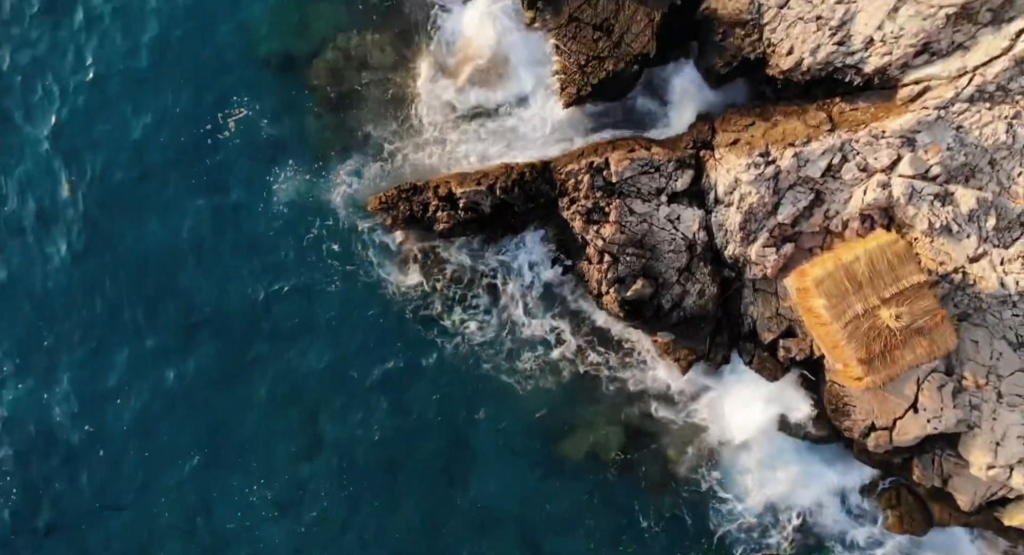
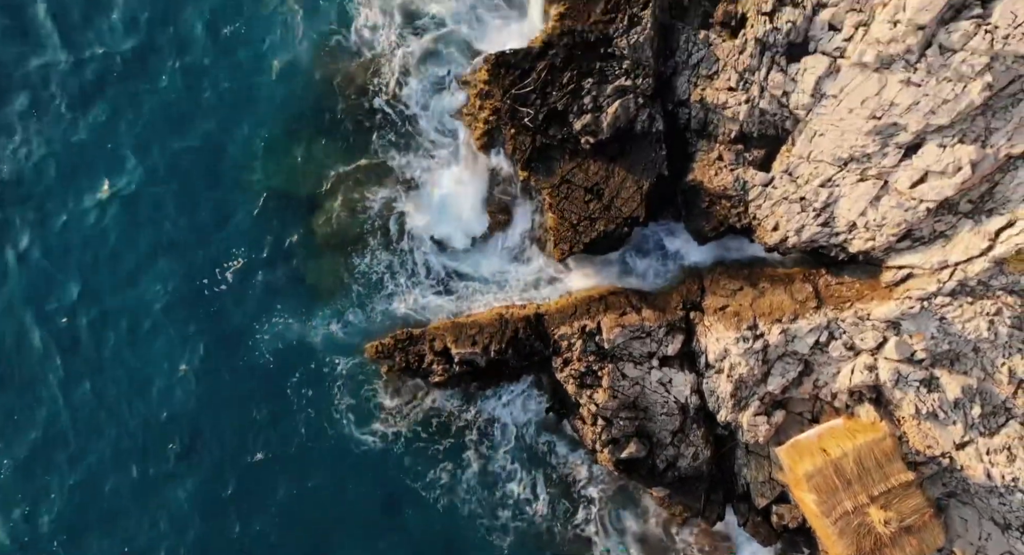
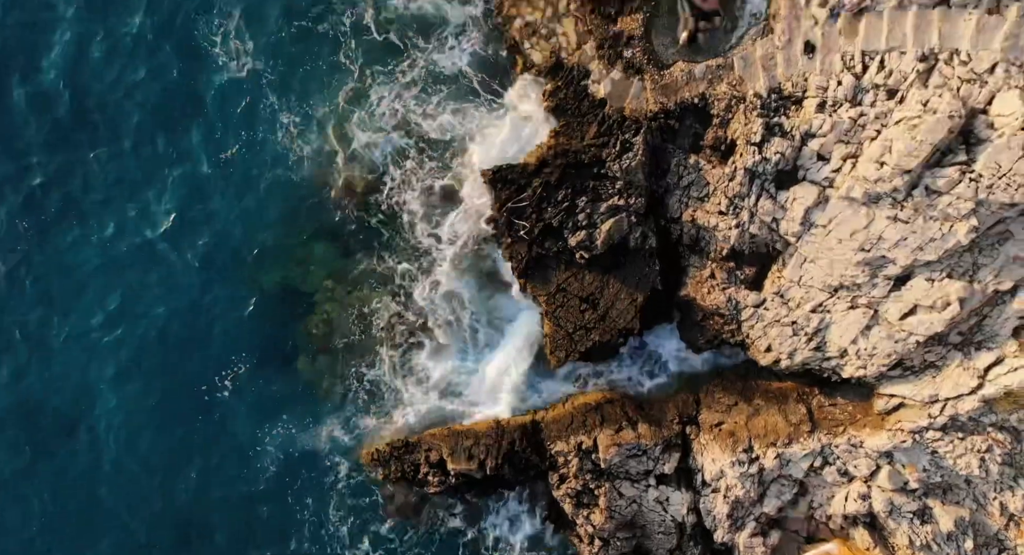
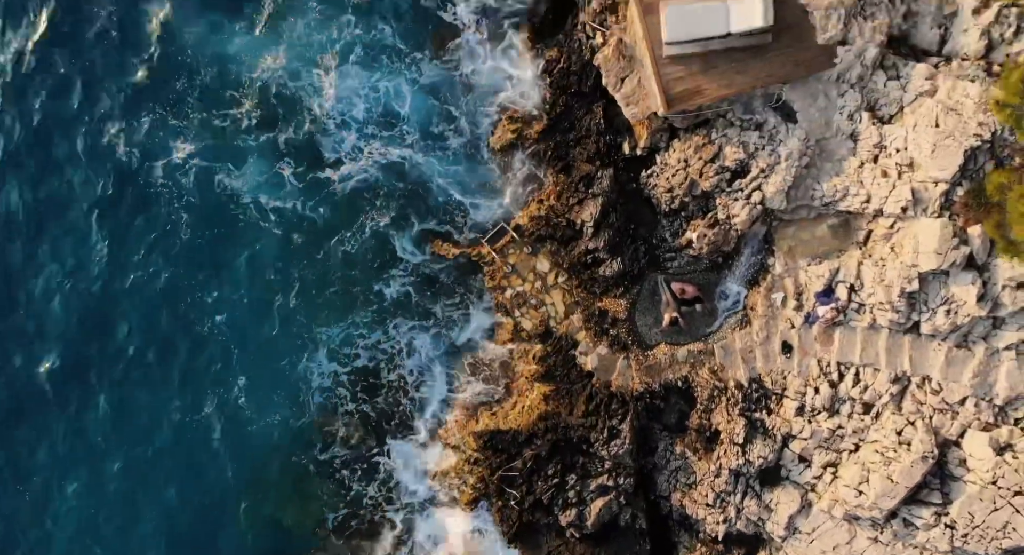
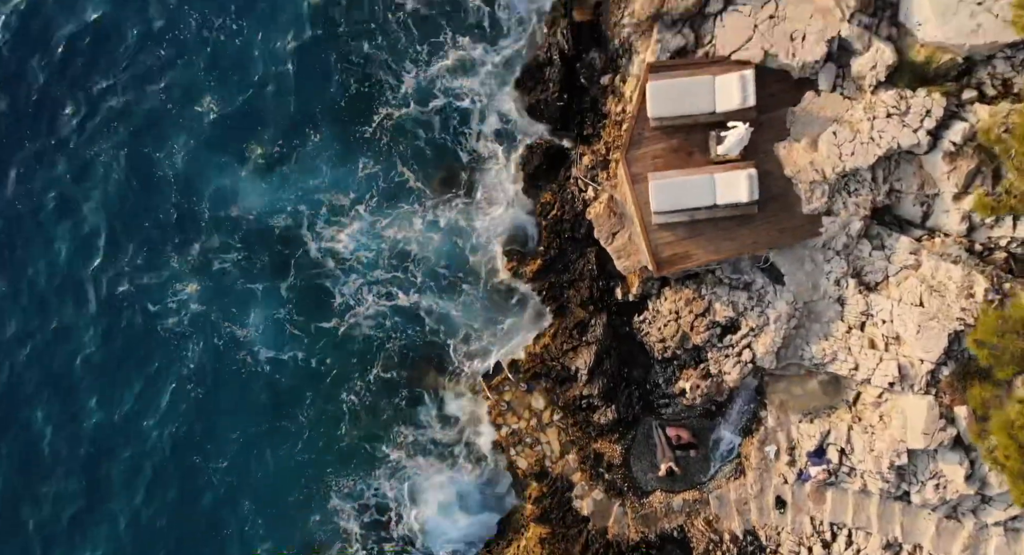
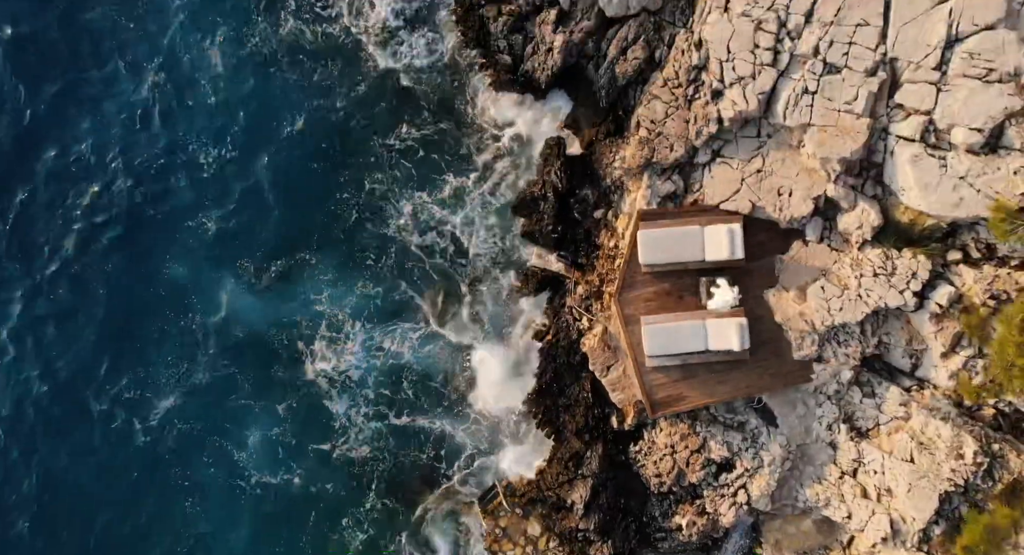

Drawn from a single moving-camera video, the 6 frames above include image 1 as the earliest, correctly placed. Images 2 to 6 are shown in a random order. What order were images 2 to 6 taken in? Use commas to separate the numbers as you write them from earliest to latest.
2, 3, 4, 5, 6
